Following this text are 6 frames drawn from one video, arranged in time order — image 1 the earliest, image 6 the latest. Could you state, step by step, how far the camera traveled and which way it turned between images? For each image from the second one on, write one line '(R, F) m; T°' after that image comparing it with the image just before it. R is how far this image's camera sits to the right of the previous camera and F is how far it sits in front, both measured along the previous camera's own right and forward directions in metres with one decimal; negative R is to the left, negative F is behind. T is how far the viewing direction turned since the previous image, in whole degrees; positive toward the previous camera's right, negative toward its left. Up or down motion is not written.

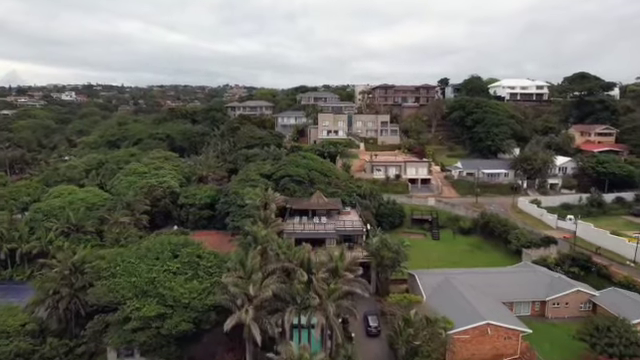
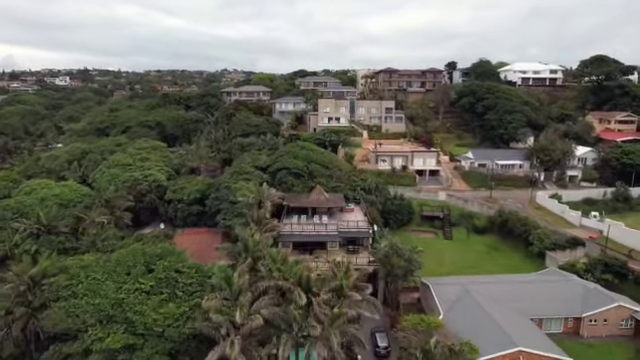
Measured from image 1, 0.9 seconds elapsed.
(-0.1, +5.4) m; 0°
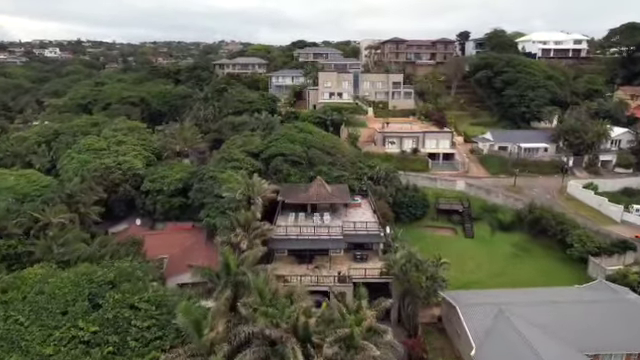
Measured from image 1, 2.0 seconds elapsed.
(-0.1, +7.4) m; 0°
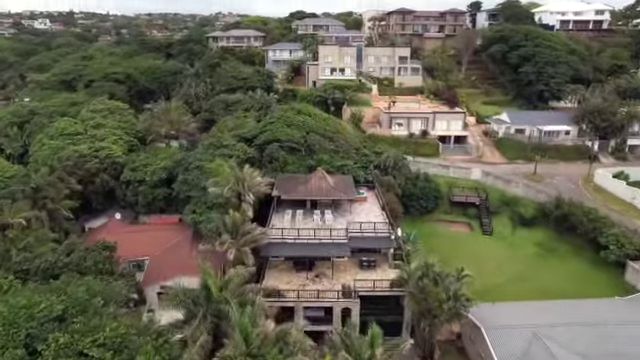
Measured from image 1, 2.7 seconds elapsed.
(-0.1, +5.0) m; 0°
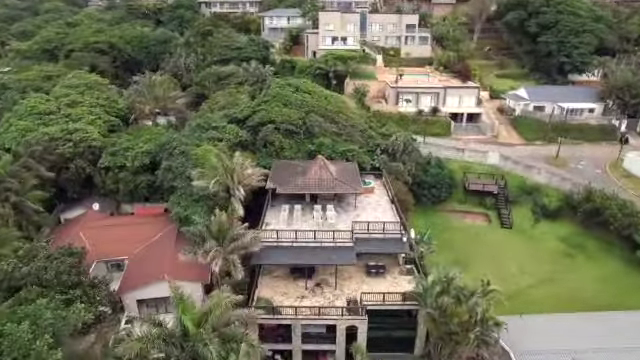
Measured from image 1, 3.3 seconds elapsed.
(-0.1, +4.4) m; 0°
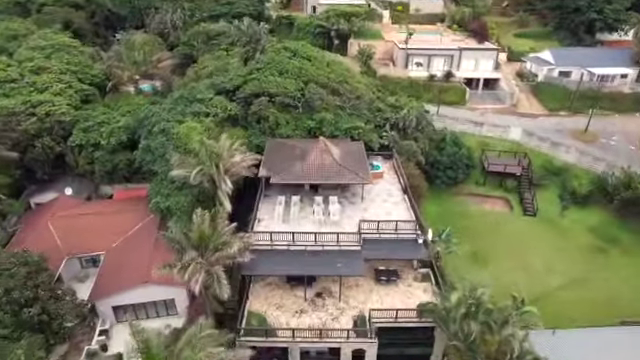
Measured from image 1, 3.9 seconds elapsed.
(-0.1, +4.4) m; 0°
